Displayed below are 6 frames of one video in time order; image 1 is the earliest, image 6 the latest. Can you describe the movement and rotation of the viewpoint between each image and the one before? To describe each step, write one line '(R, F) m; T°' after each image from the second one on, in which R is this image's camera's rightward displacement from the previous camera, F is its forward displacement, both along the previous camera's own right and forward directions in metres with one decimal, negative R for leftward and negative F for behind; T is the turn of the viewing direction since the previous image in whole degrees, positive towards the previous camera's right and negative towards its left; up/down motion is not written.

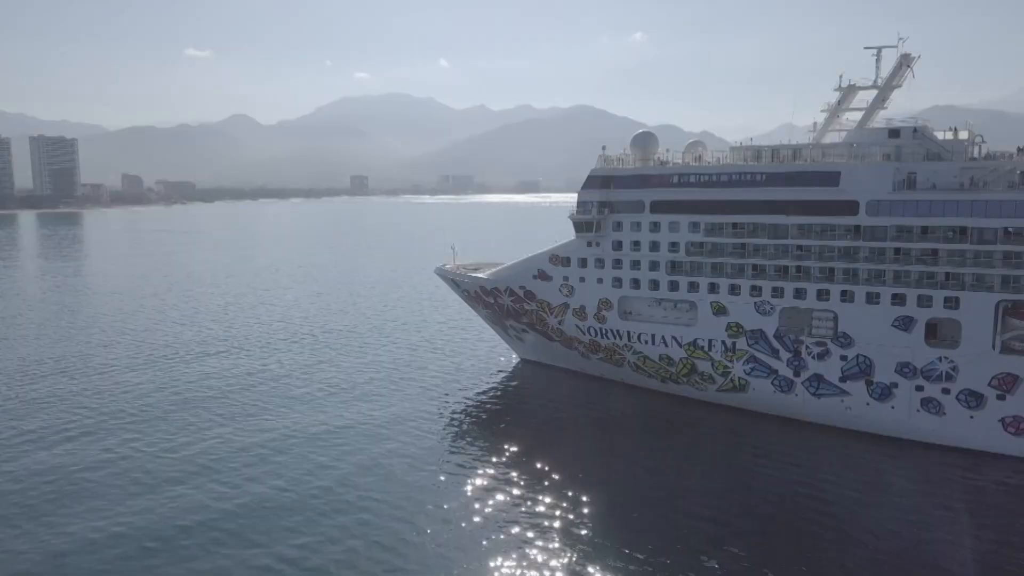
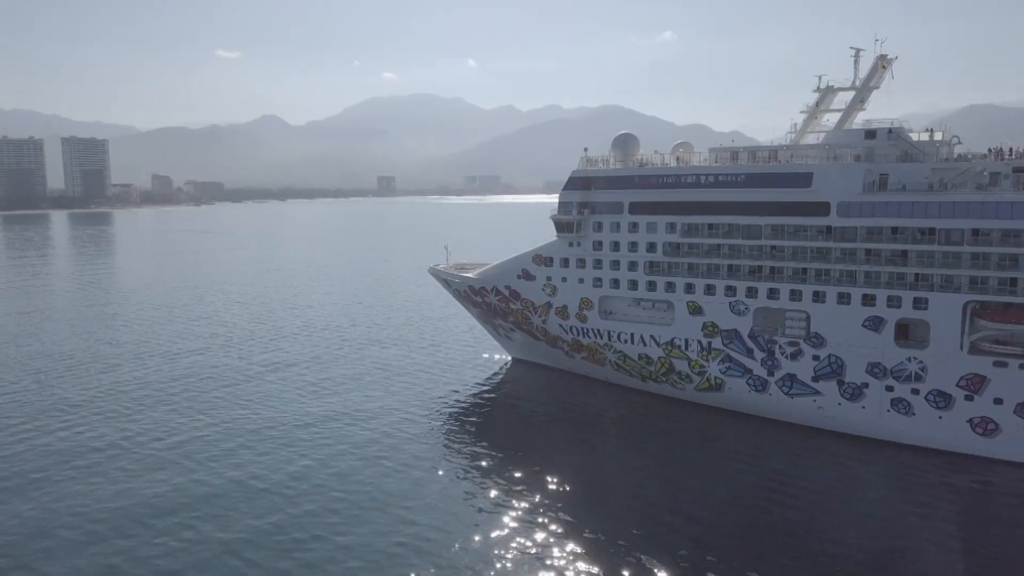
(+1.8, -0.5) m; -2°
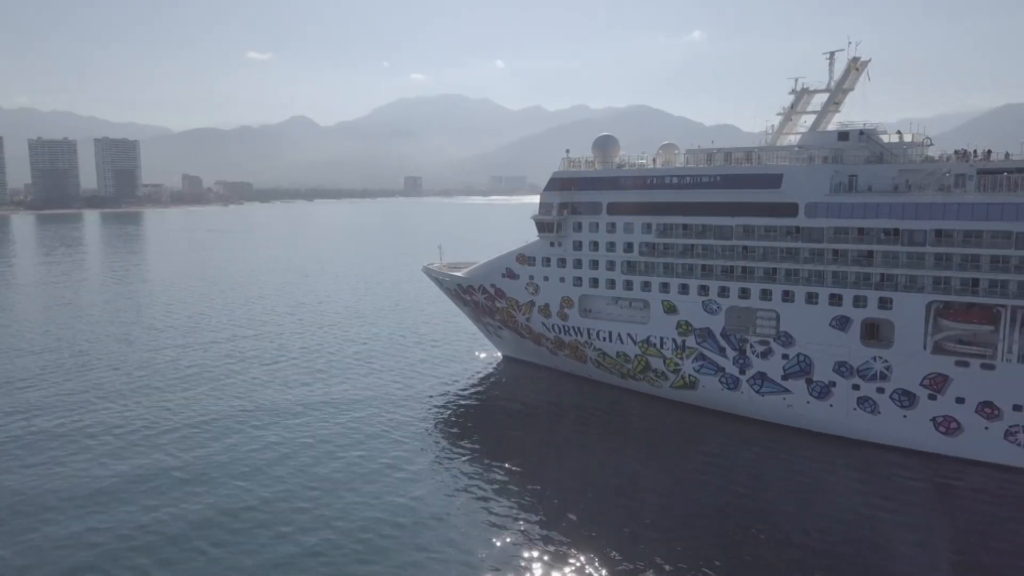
(+1.8, -0.7) m; -2°
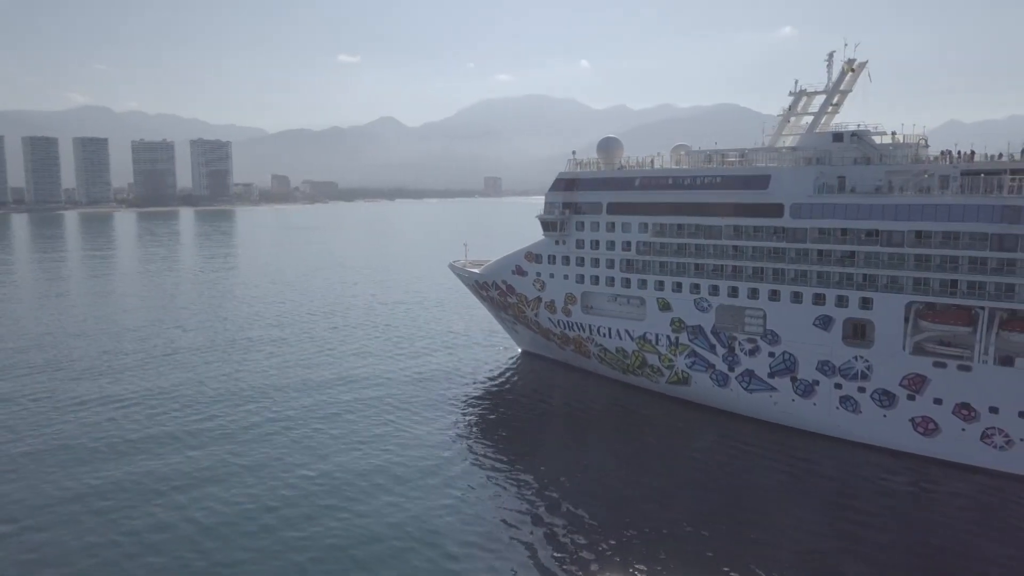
(+3.0, -1.4) m; -6°
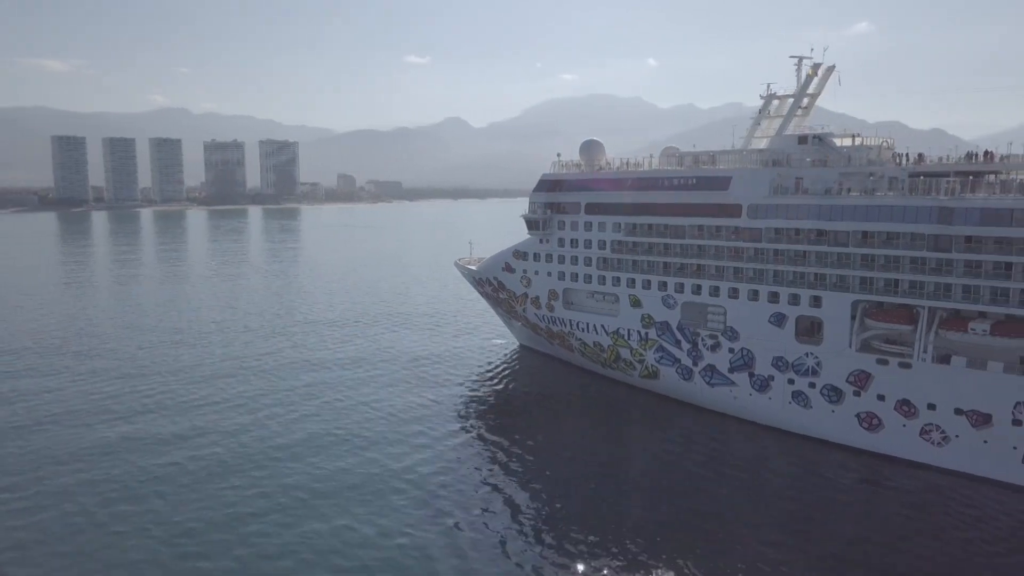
(+3.4, -1.5) m; -4°
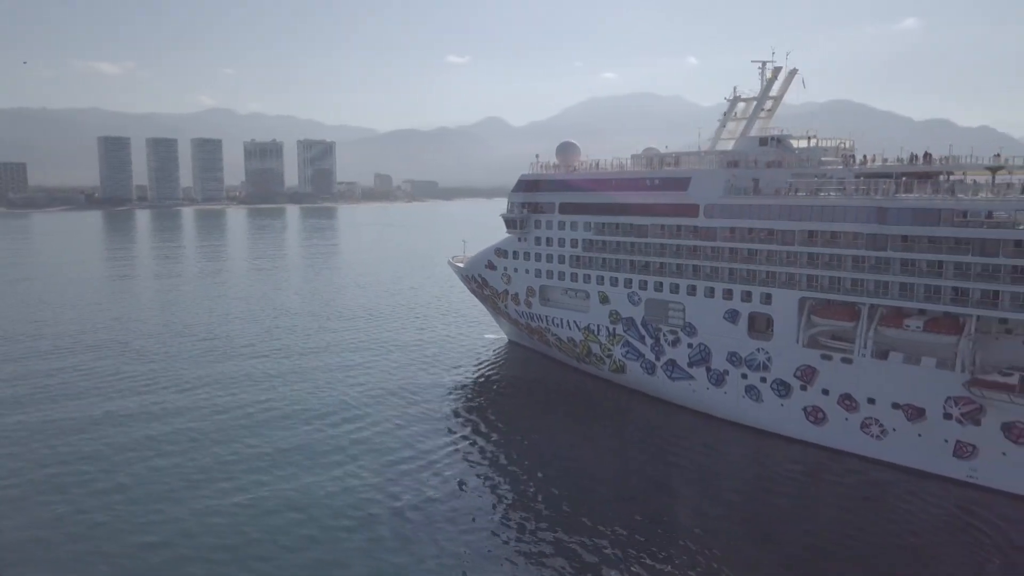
(+2.7, -1.2) m; -2°
